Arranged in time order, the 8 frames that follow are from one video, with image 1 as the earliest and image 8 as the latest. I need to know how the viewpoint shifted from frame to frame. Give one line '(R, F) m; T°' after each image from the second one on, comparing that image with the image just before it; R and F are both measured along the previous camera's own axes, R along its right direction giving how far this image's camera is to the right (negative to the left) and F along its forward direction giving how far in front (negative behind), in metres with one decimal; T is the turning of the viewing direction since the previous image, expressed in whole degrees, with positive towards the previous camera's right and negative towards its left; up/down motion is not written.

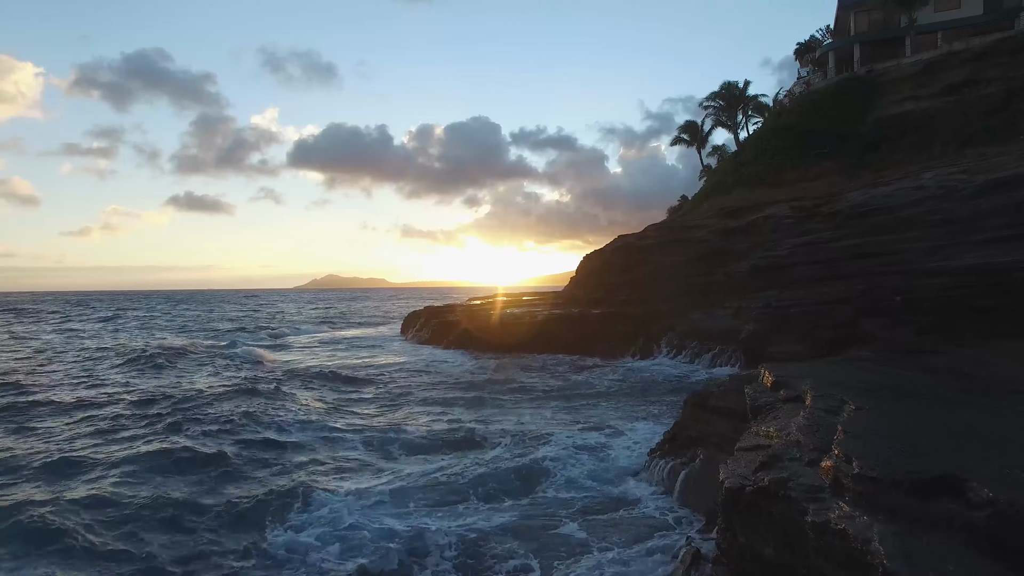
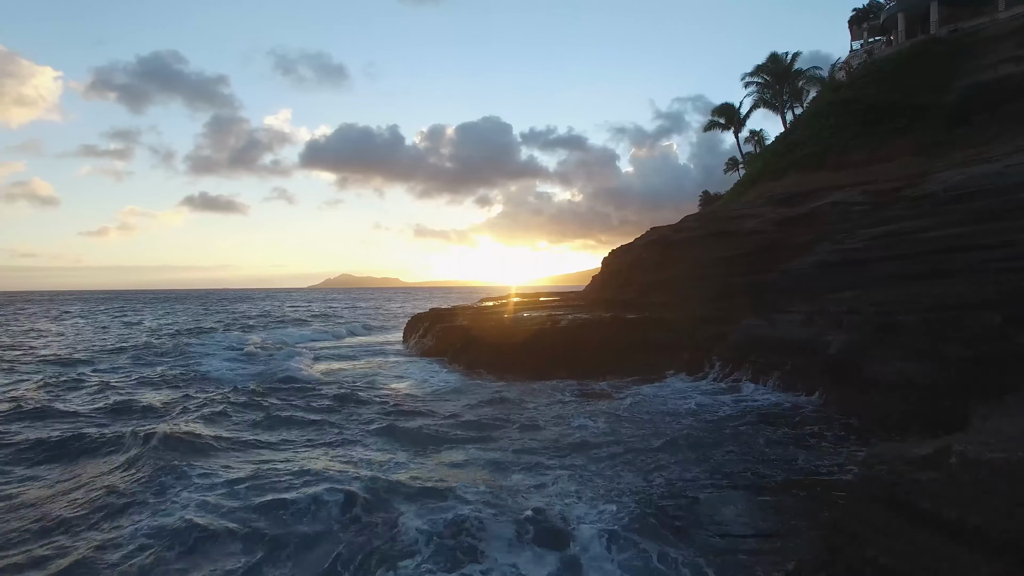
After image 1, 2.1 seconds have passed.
(-0.1, +3.5) m; -1°
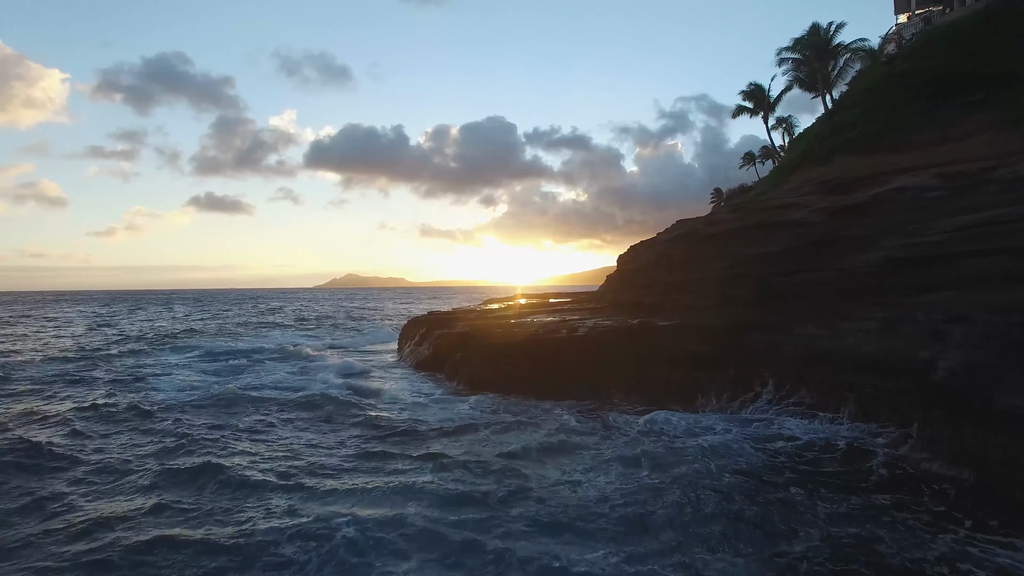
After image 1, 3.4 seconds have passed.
(-0.1, +2.8) m; 0°
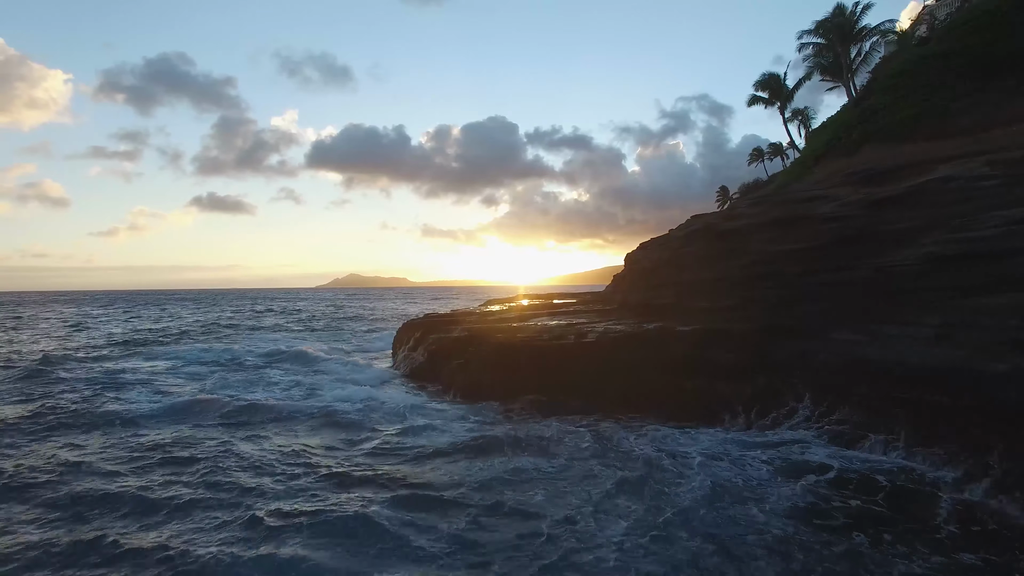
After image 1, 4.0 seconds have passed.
(0.0, +1.6) m; 0°
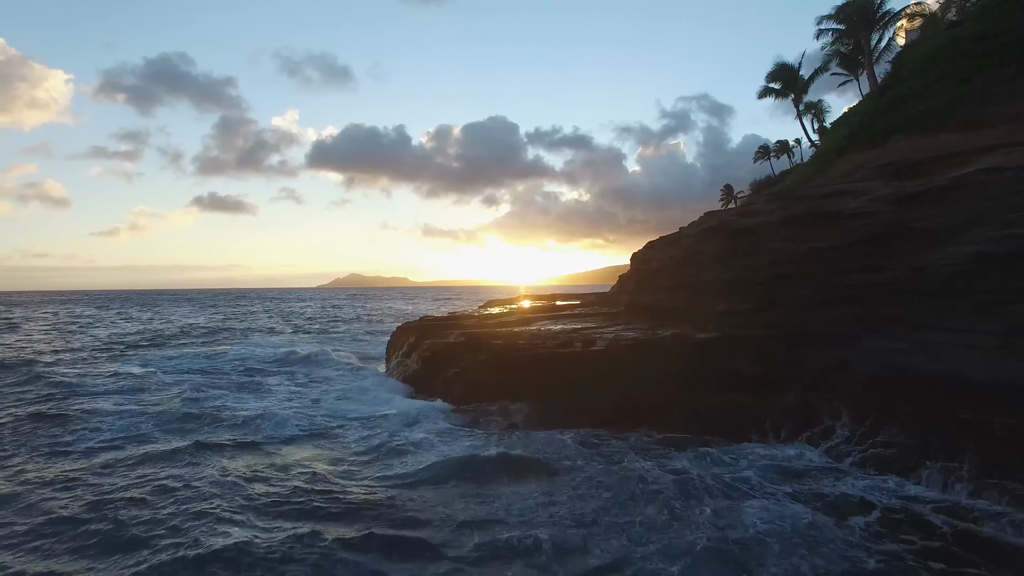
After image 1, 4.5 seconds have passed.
(0.0, +1.3) m; 0°
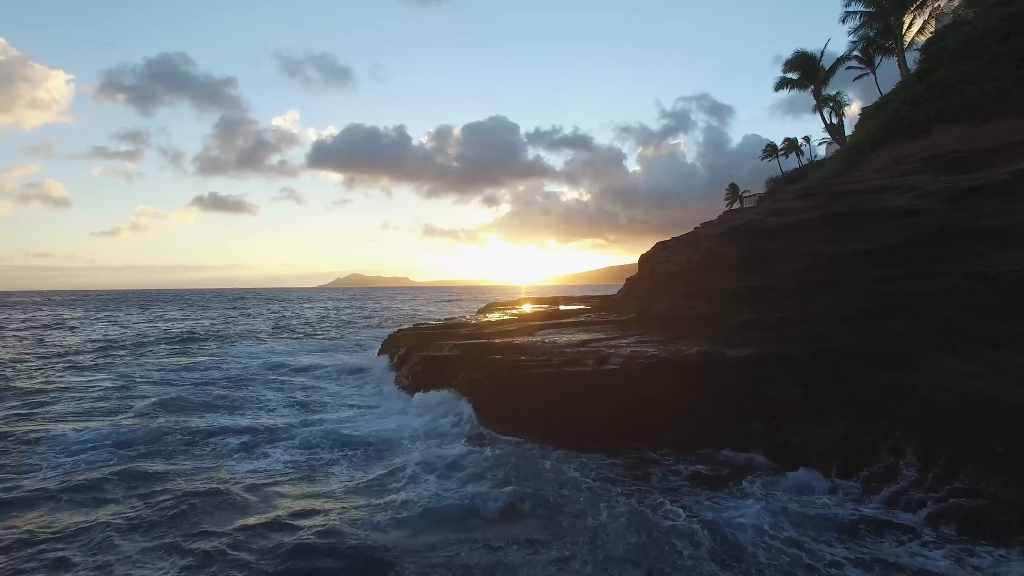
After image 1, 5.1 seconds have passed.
(0.0, +1.7) m; 0°
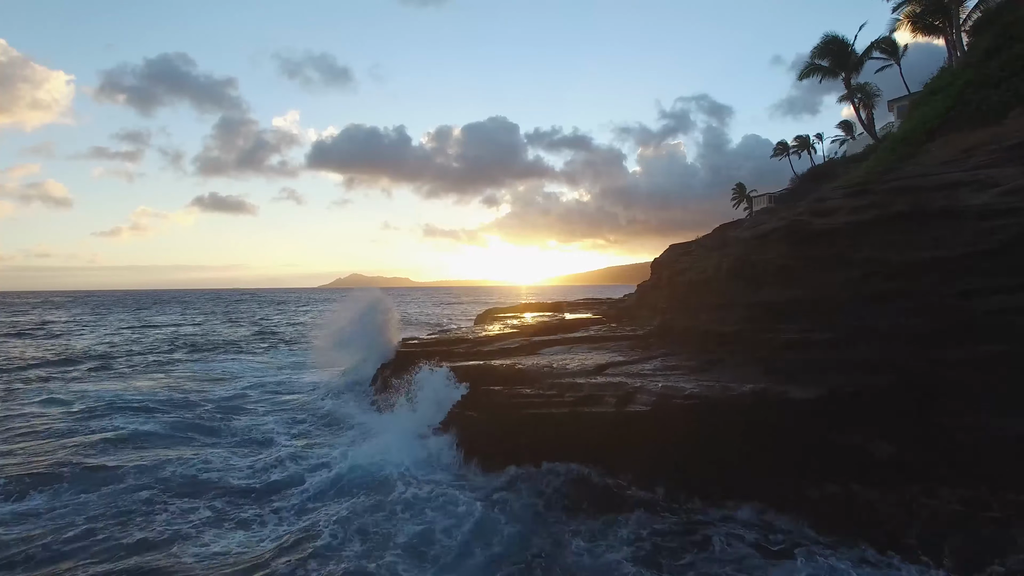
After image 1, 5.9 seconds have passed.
(0.0, +2.3) m; 0°
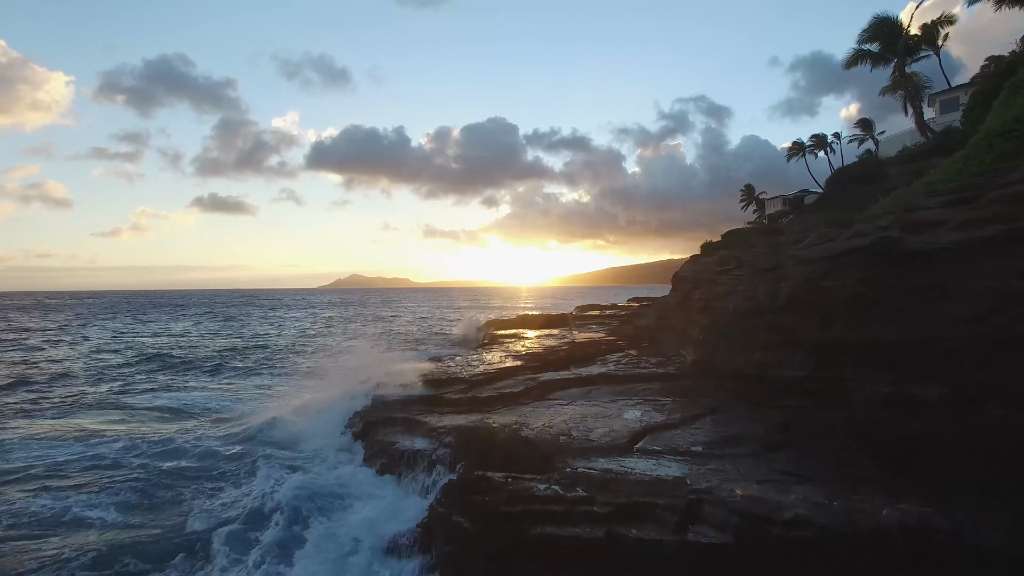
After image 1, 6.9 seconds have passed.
(-0.1, +3.0) m; 0°
